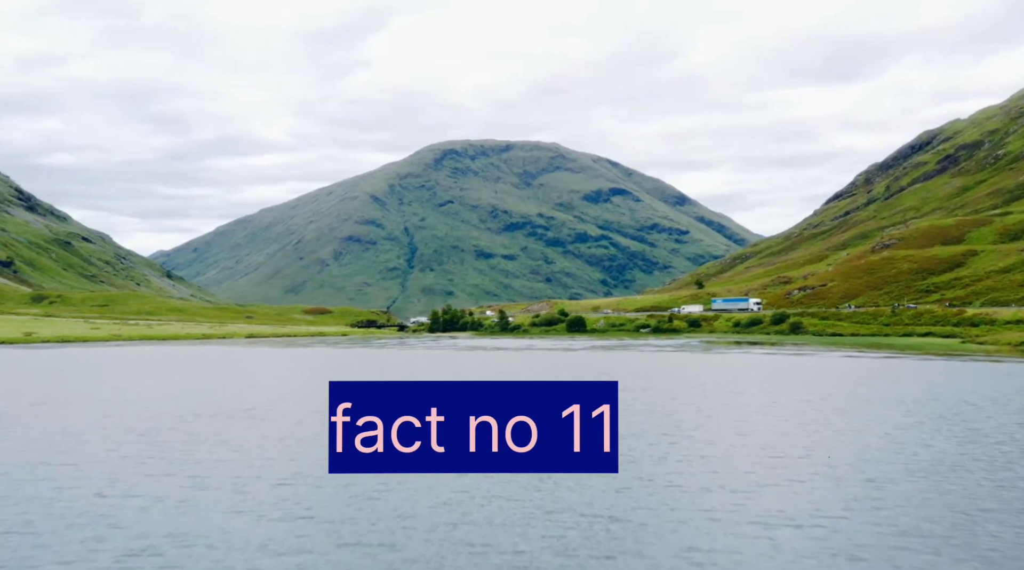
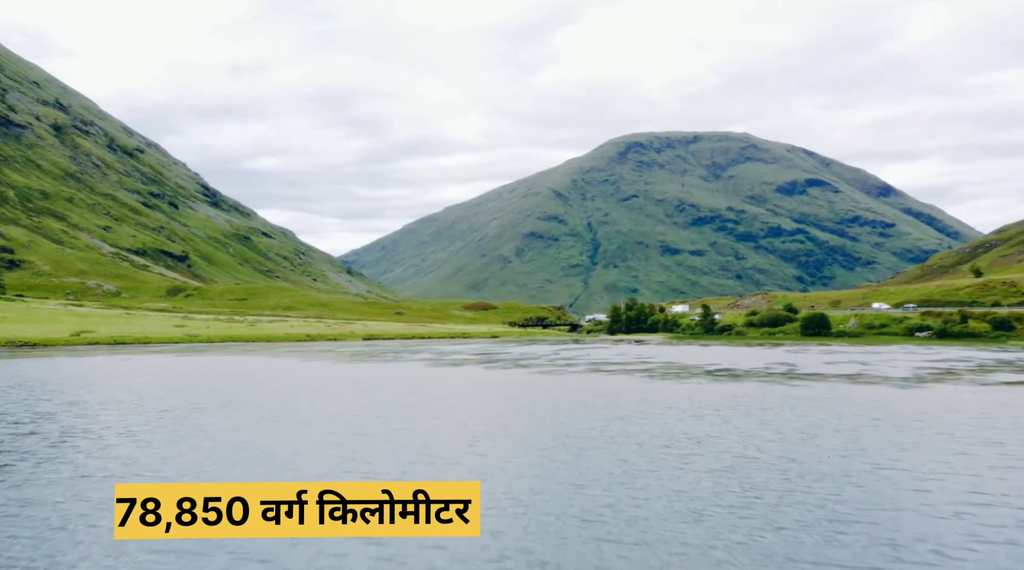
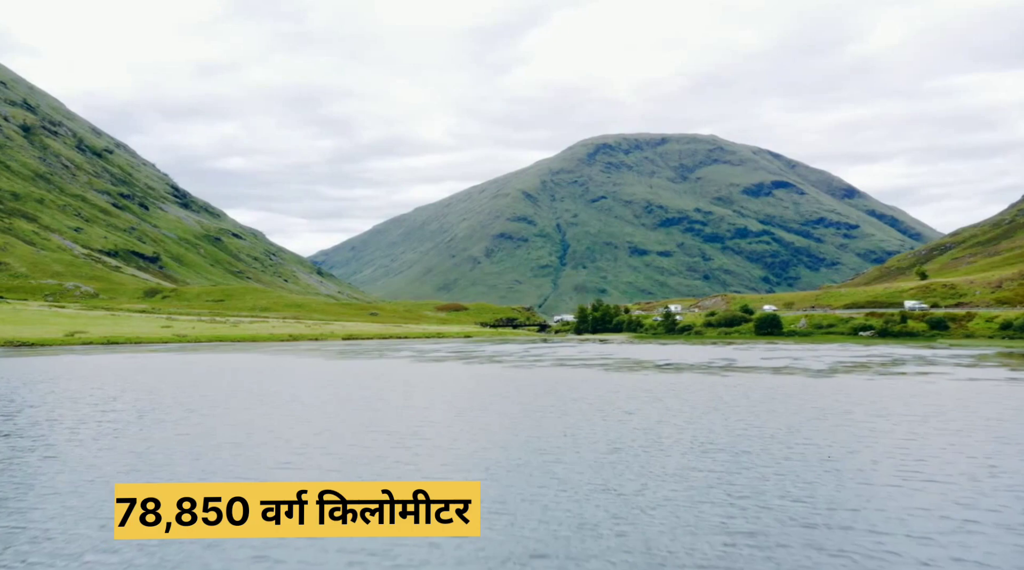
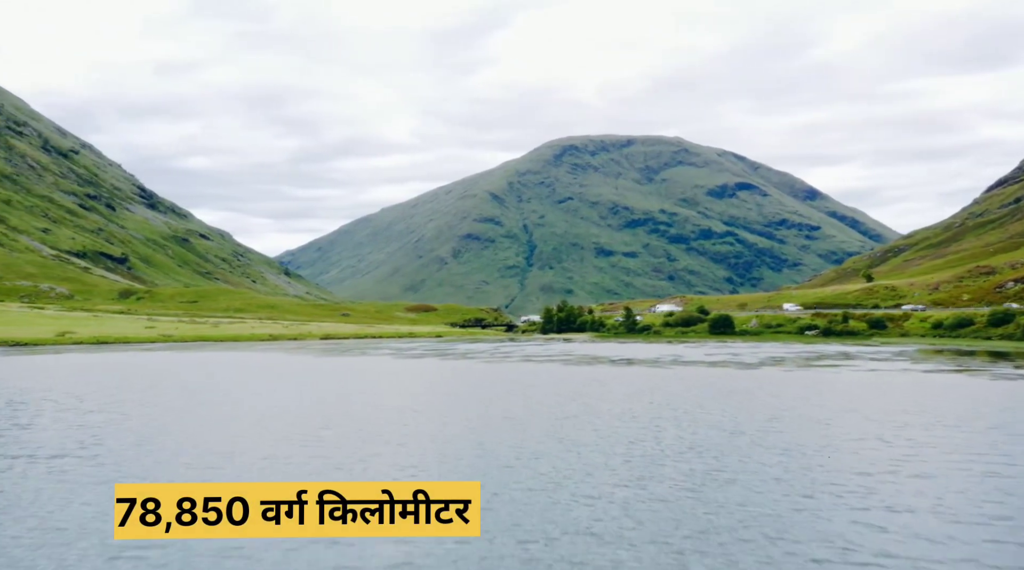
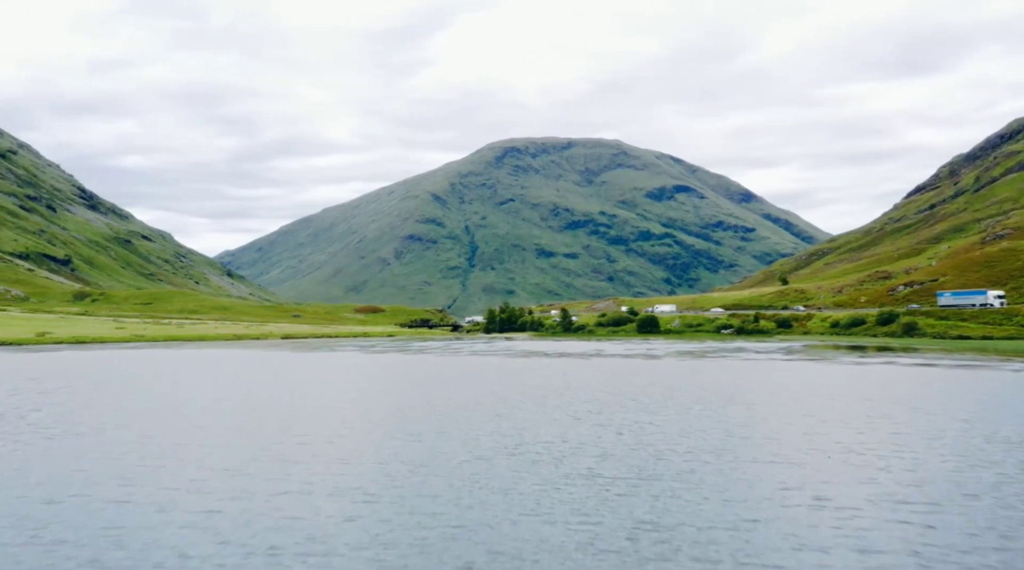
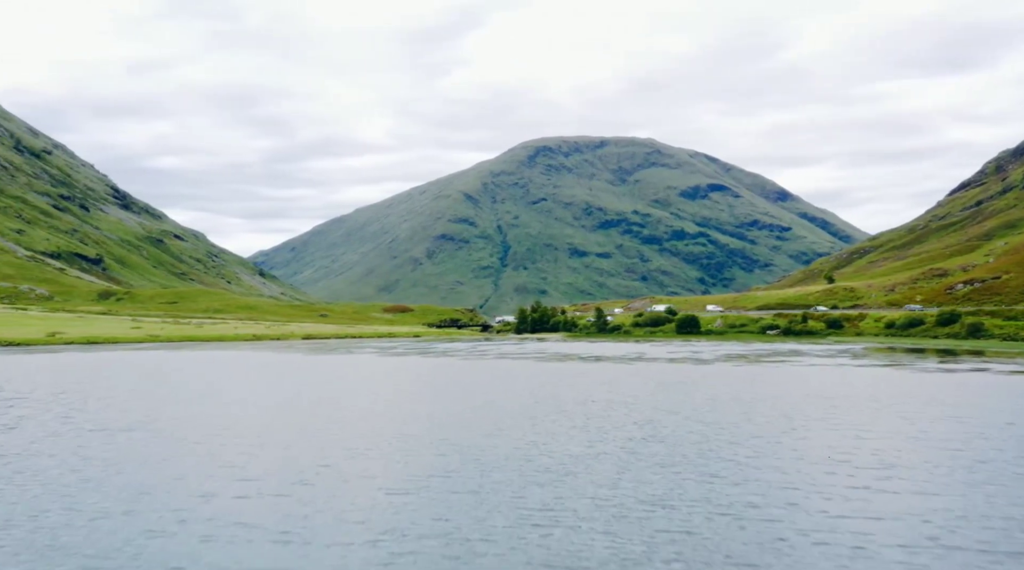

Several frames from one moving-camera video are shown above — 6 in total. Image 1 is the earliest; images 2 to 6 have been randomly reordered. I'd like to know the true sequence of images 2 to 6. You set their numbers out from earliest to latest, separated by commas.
5, 6, 4, 3, 2
